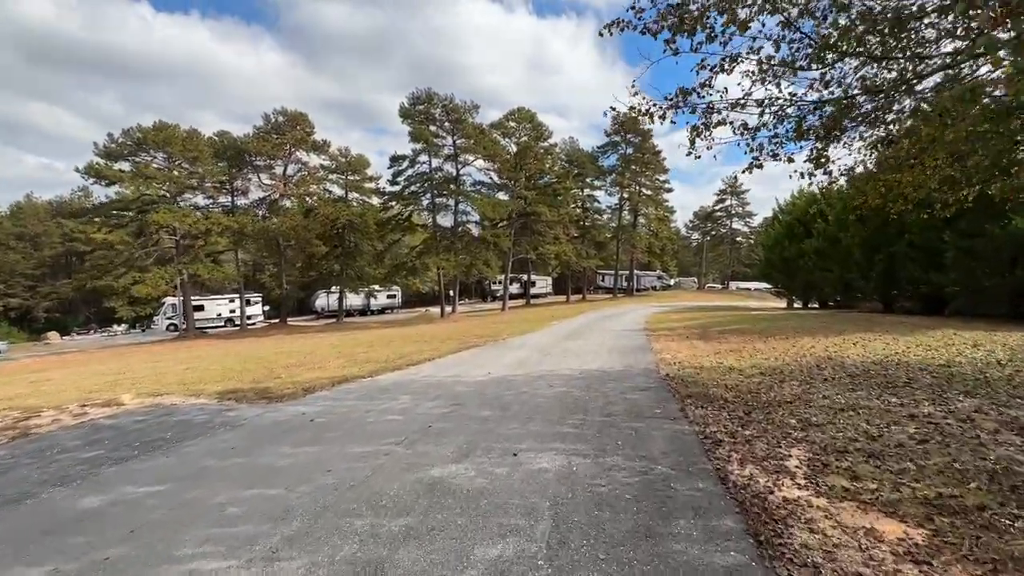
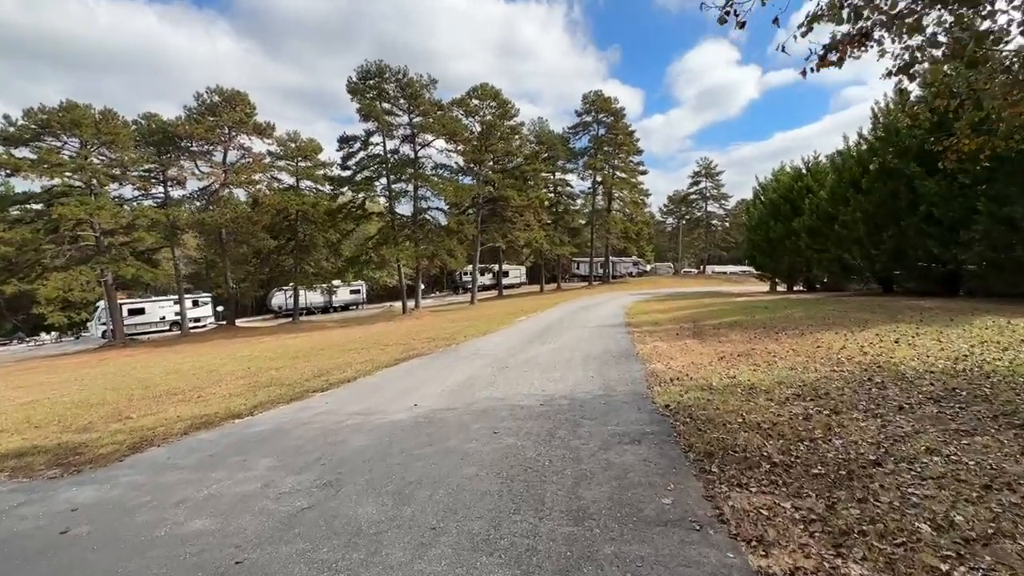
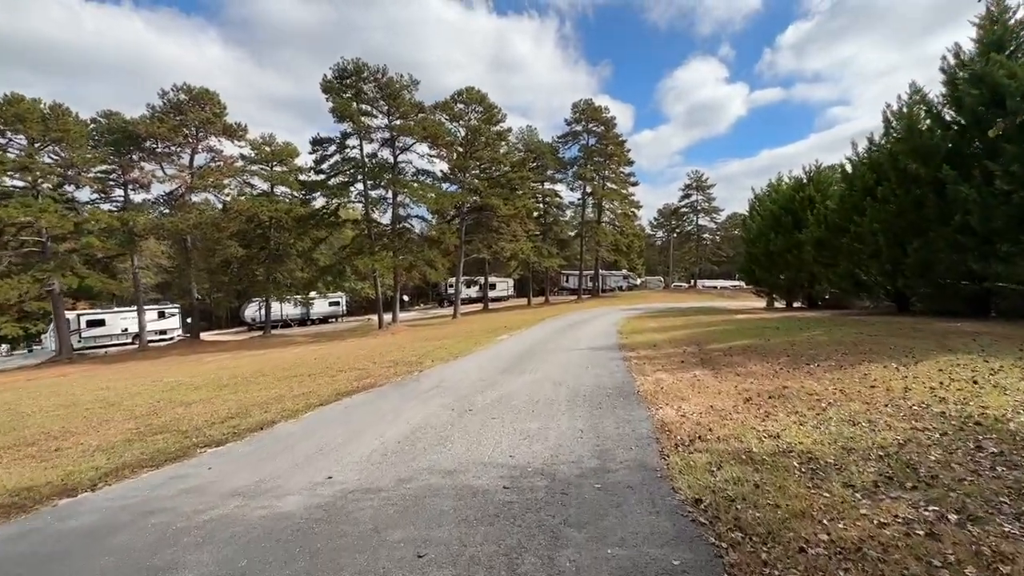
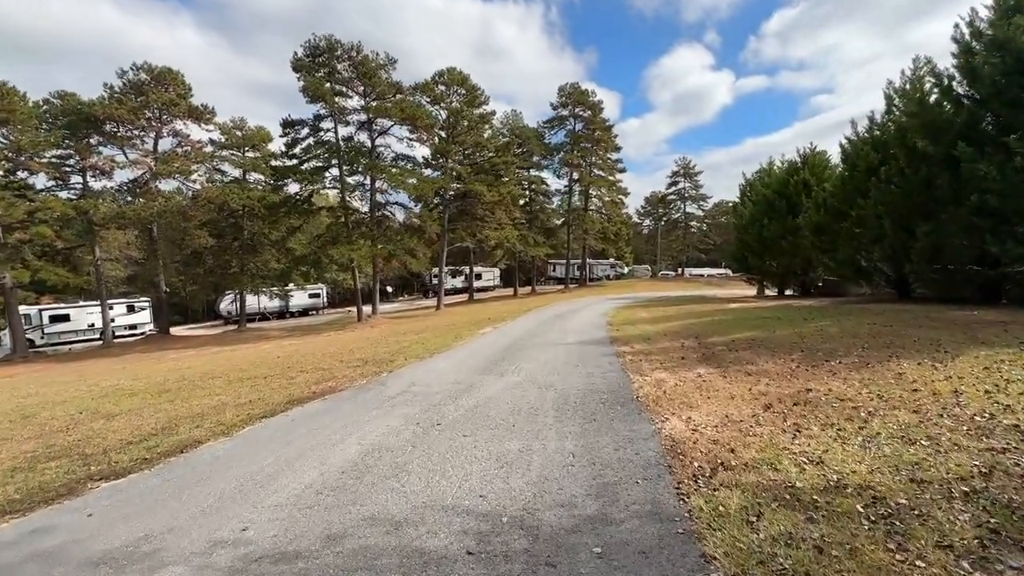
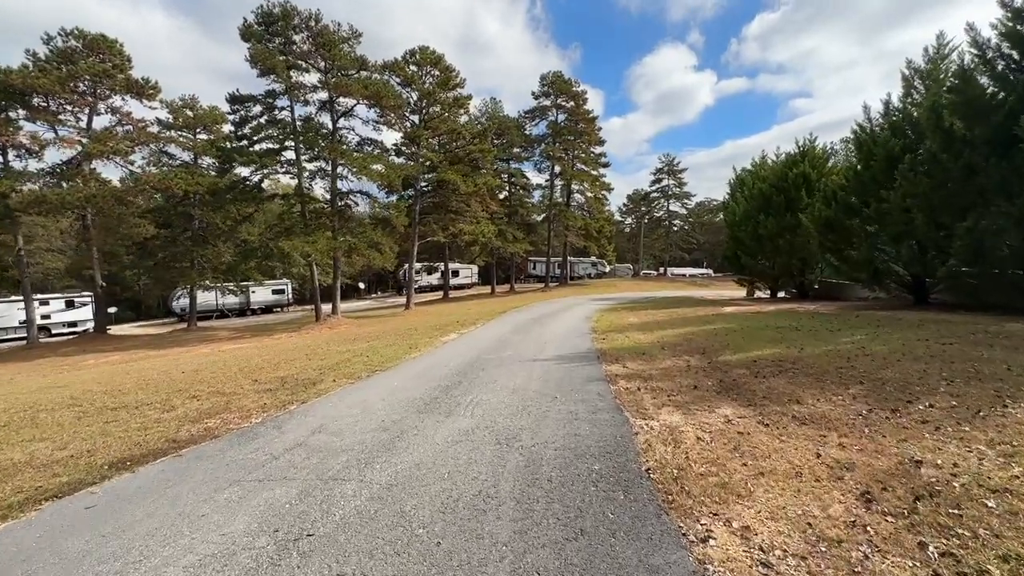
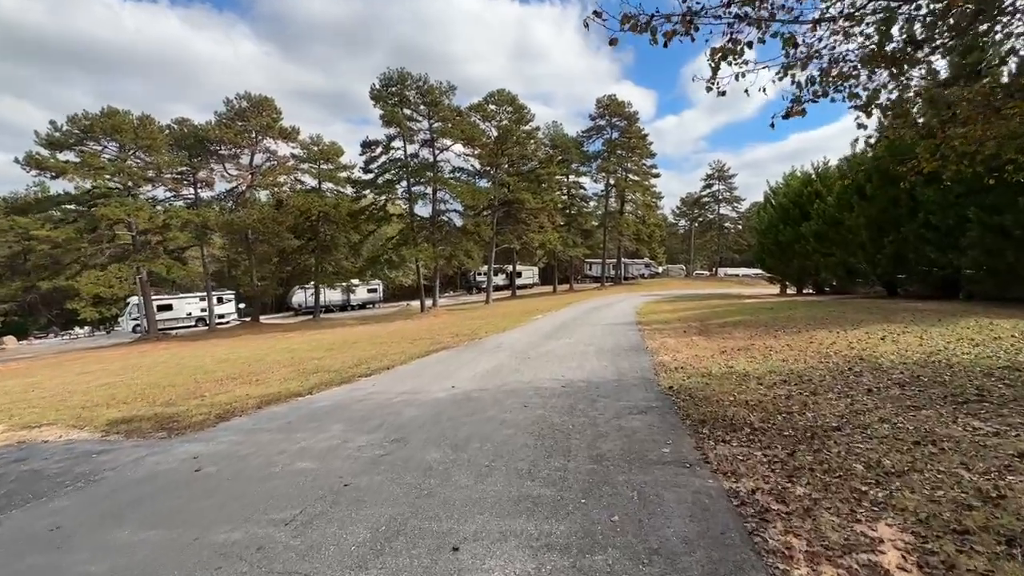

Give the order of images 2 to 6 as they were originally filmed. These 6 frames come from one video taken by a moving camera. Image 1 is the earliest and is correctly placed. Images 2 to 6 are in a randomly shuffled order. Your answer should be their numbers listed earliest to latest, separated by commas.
6, 2, 3, 4, 5
